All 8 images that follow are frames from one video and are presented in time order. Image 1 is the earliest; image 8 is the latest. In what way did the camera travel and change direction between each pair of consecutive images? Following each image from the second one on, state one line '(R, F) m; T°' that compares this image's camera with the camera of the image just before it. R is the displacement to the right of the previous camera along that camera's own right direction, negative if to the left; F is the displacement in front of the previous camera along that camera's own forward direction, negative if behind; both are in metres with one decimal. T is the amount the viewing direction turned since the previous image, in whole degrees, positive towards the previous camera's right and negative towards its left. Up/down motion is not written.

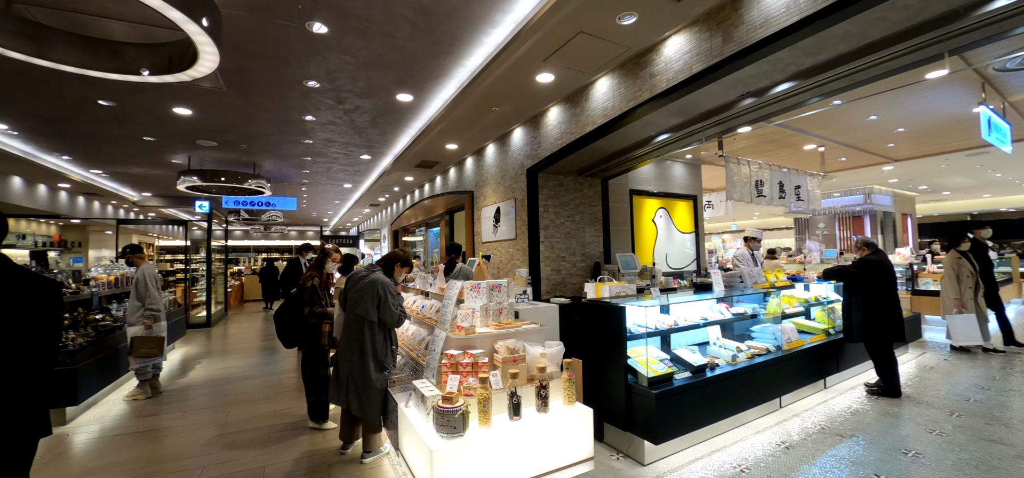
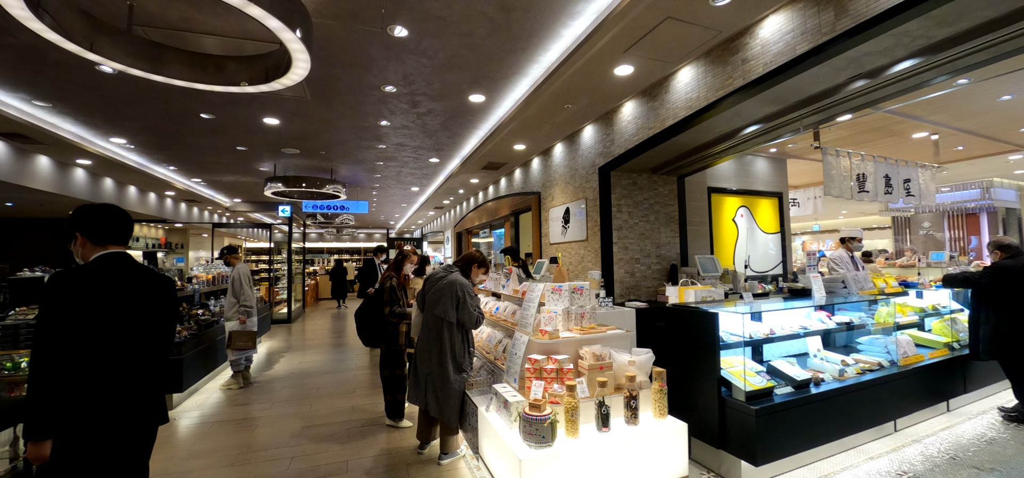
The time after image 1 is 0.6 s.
(-0.2, +0.1) m; -7°
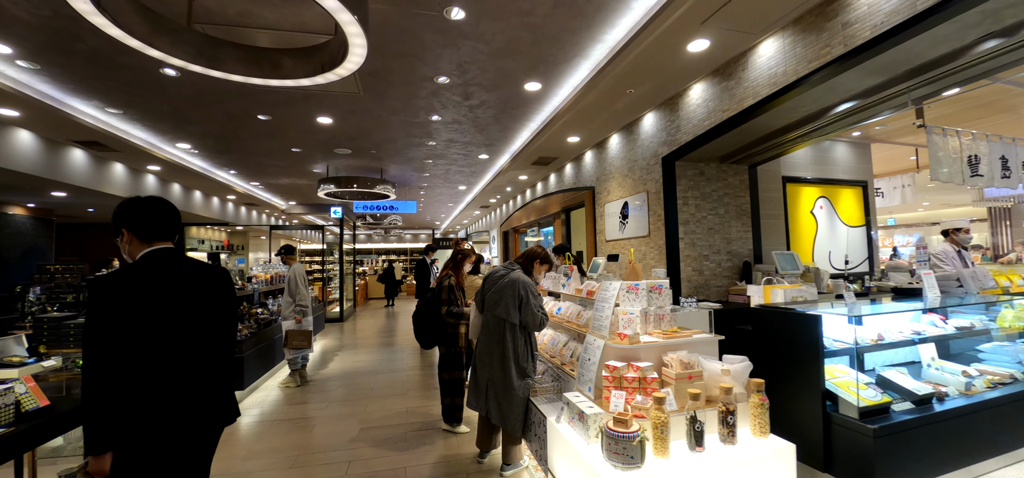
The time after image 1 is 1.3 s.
(-0.2, +0.2) m; -5°
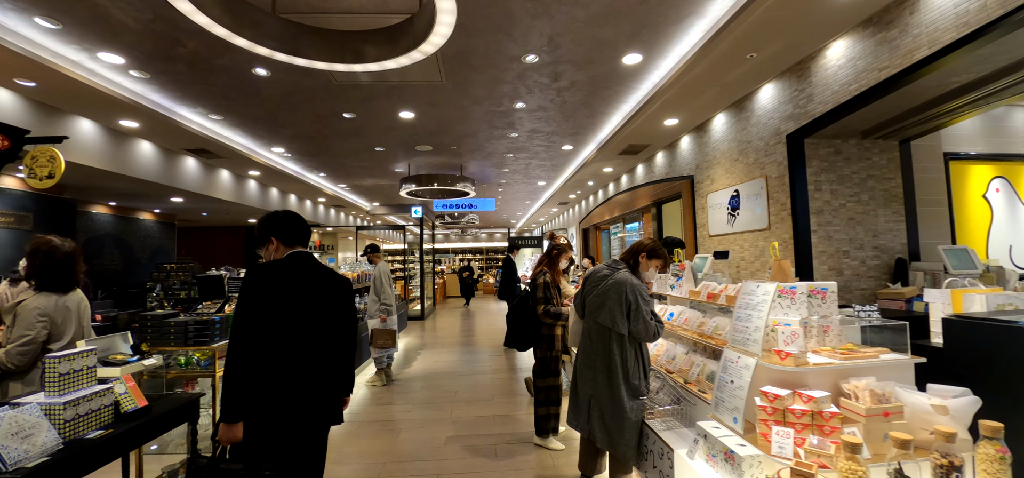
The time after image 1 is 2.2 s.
(-0.2, +0.4) m; -10°
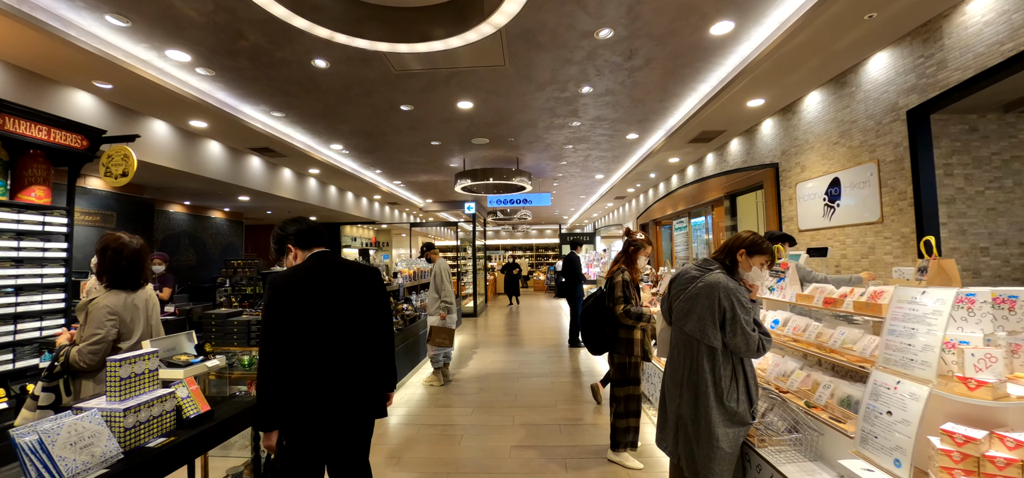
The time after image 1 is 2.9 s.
(-0.2, +0.3) m; -6°
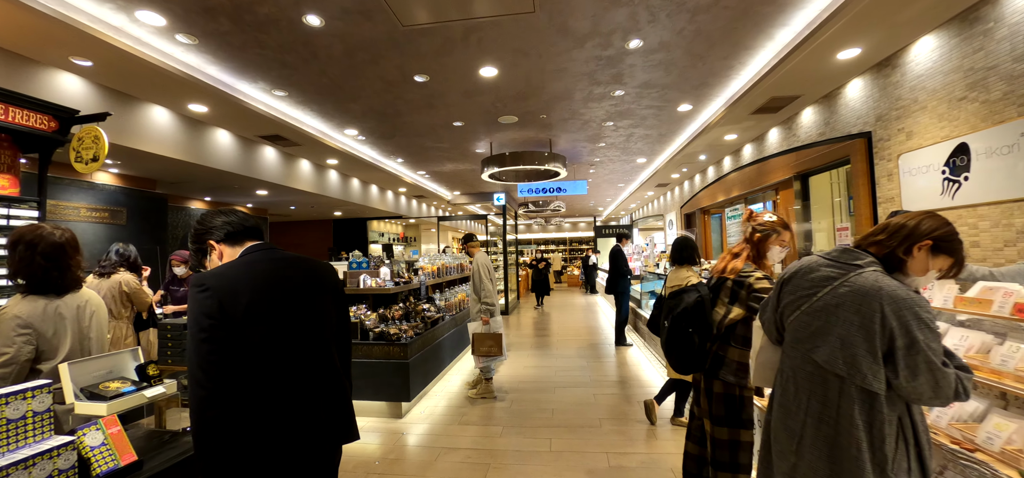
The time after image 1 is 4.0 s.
(0.0, +0.6) m; -4°
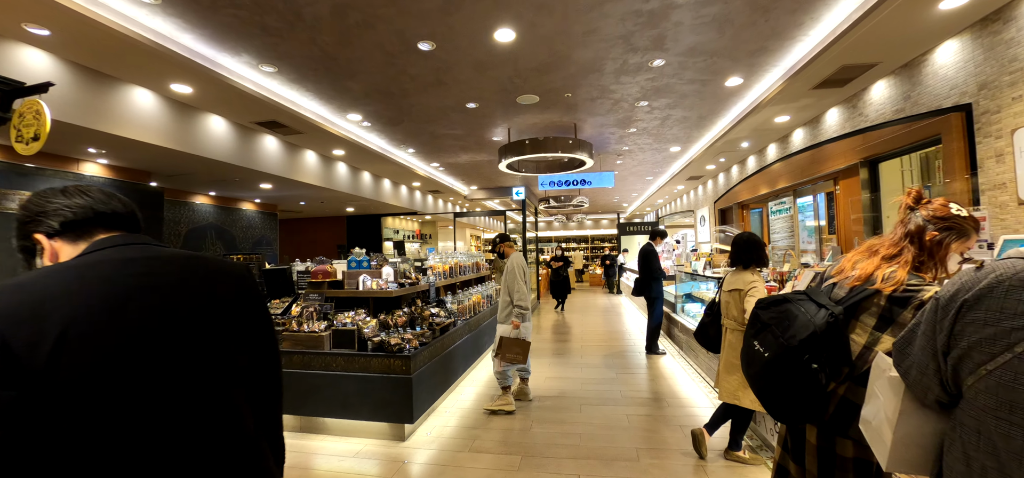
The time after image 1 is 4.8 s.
(0.0, +0.6) m; -3°
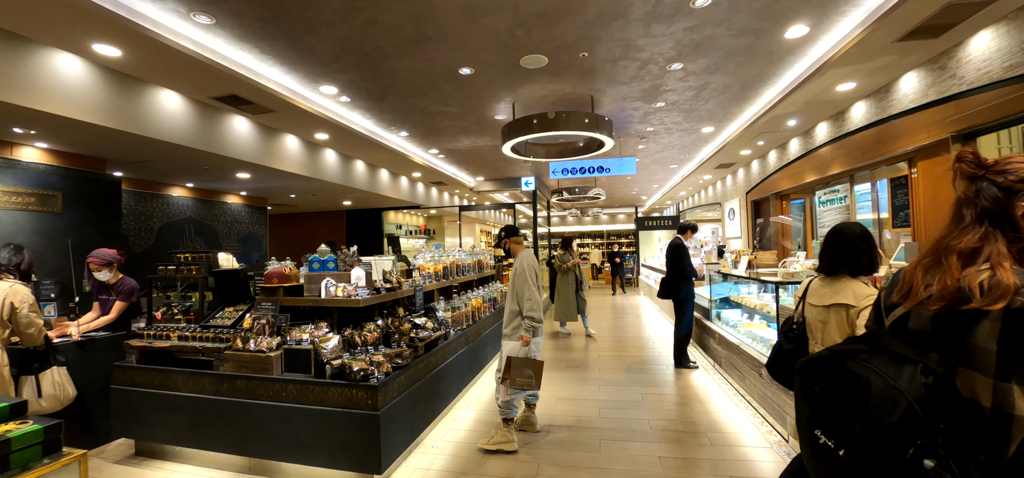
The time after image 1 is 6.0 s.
(+0.1, +0.8) m; -2°
